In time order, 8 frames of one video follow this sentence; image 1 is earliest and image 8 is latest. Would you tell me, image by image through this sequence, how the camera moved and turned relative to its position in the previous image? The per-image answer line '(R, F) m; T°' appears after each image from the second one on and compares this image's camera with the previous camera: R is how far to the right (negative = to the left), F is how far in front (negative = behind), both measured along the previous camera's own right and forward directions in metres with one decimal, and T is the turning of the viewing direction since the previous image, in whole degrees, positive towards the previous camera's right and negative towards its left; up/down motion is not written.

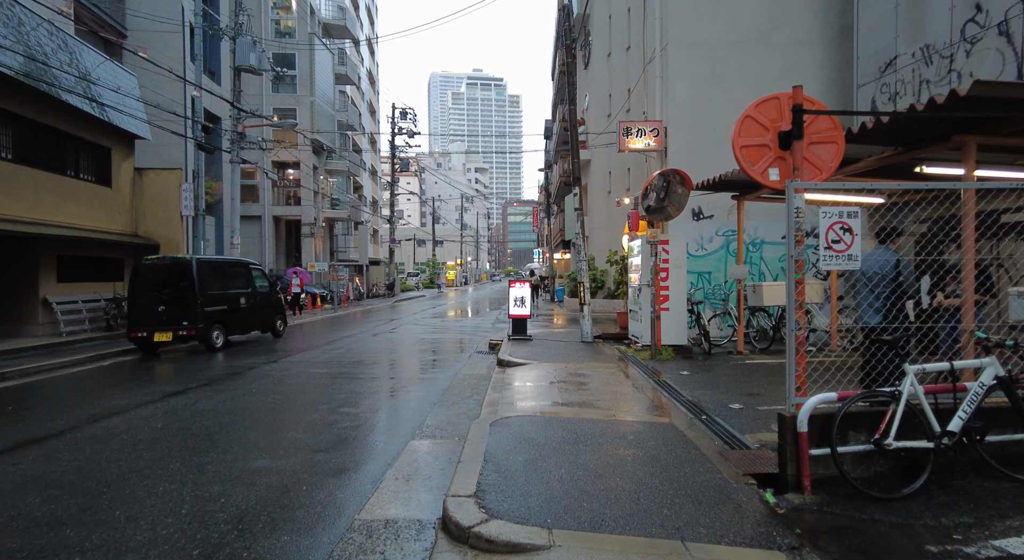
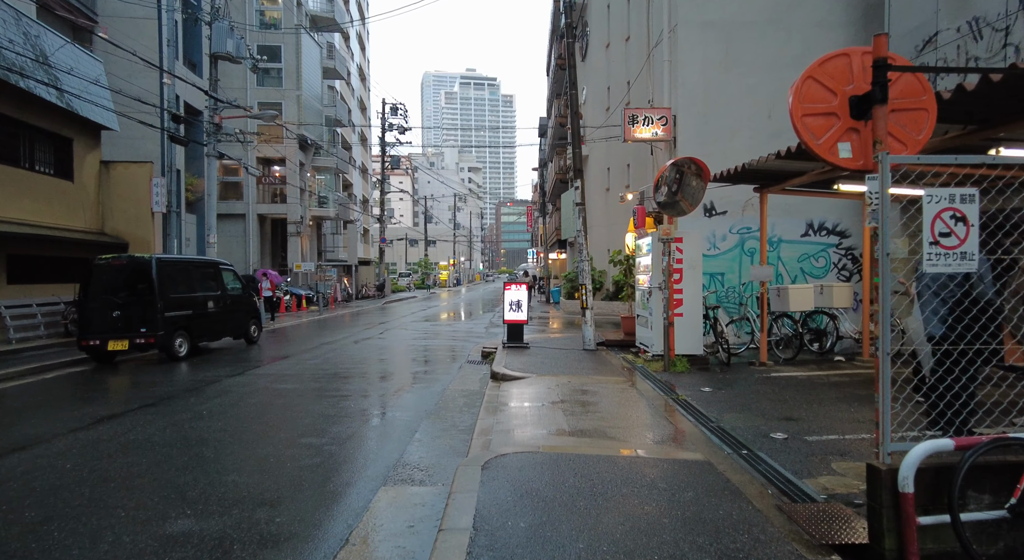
(0.0, +1.2) m; +1°
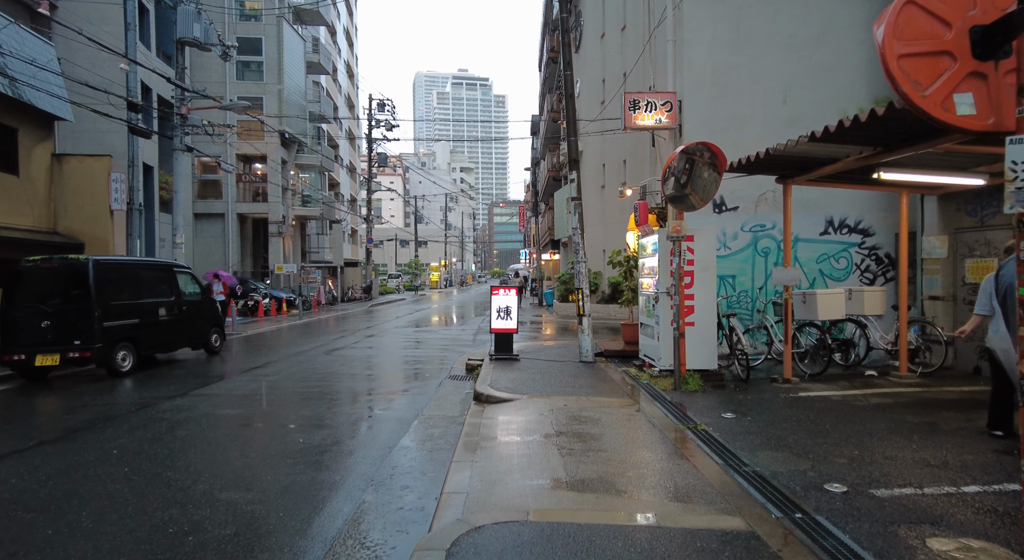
(+0.1, +1.4) m; +1°
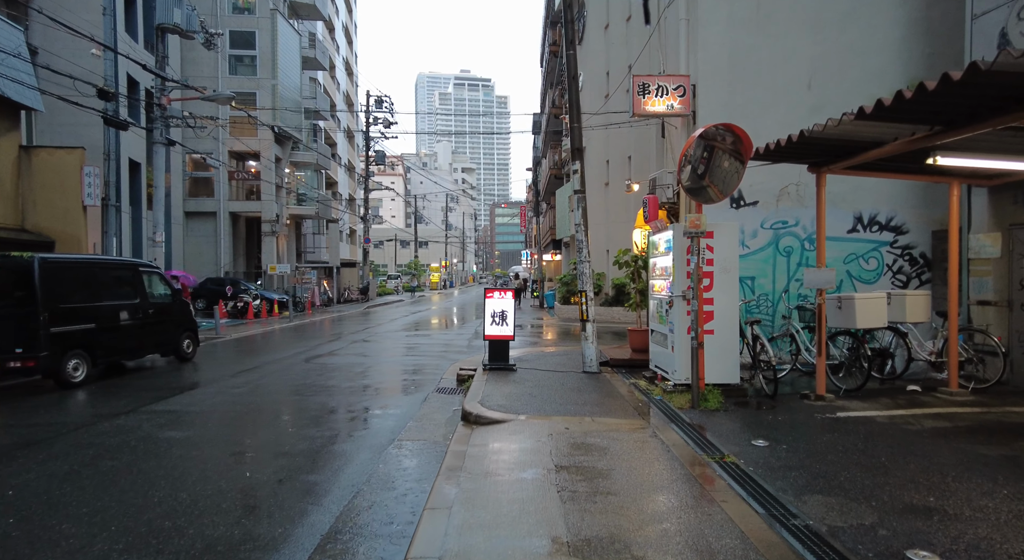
(+0.1, +1.1) m; 0°
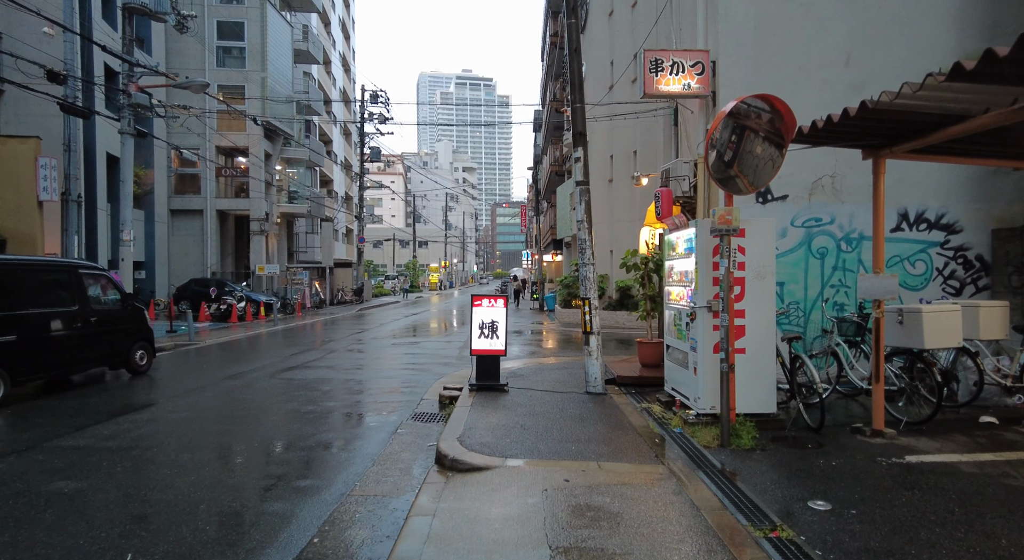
(+0.1, +1.4) m; 0°
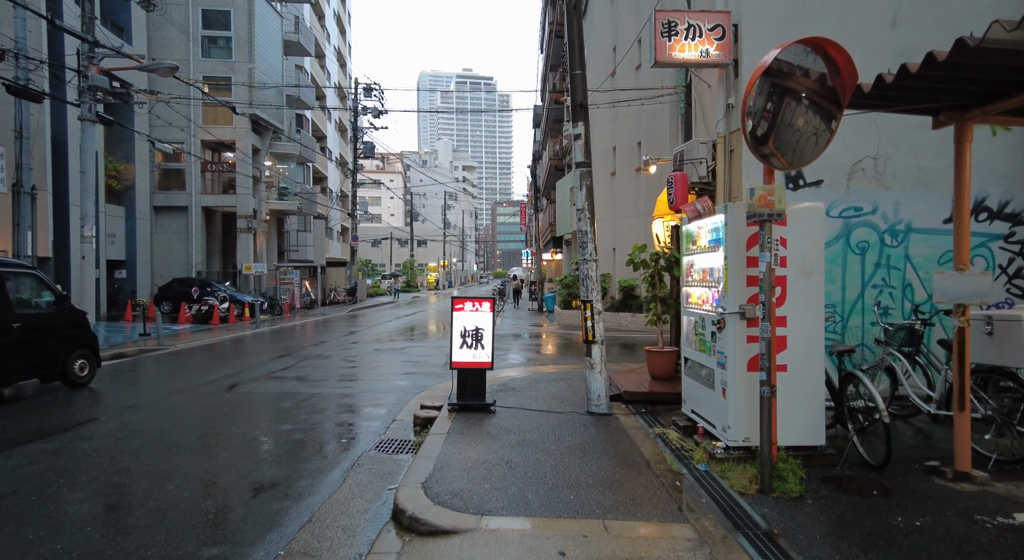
(+0.2, +1.4) m; 0°
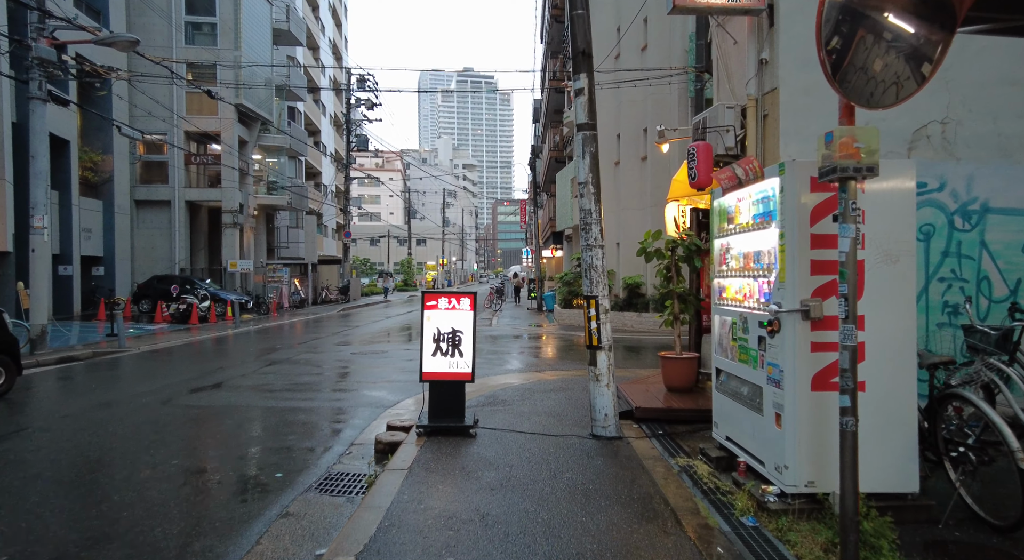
(+0.2, +1.5) m; 0°
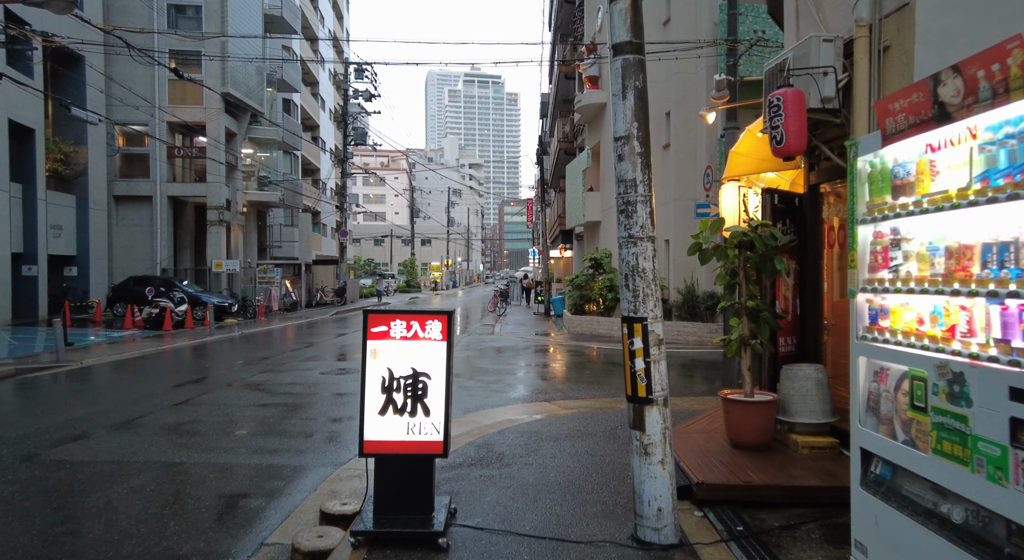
(+0.1, +2.3) m; -1°
